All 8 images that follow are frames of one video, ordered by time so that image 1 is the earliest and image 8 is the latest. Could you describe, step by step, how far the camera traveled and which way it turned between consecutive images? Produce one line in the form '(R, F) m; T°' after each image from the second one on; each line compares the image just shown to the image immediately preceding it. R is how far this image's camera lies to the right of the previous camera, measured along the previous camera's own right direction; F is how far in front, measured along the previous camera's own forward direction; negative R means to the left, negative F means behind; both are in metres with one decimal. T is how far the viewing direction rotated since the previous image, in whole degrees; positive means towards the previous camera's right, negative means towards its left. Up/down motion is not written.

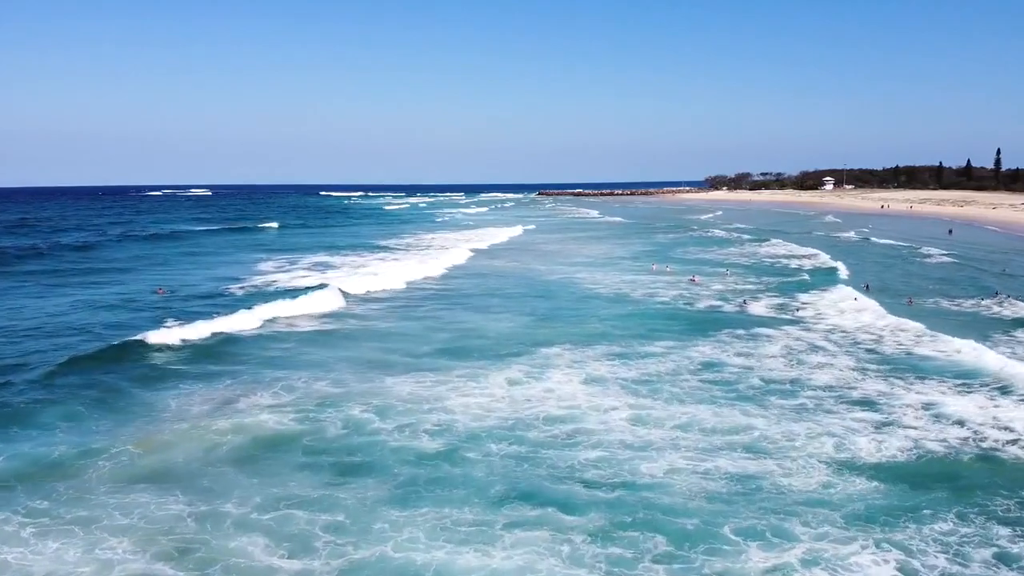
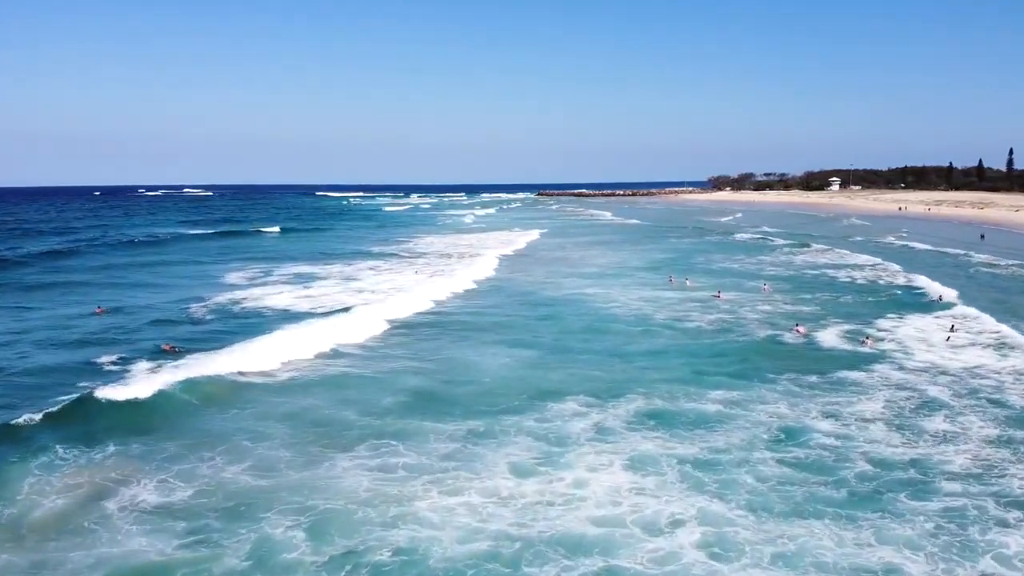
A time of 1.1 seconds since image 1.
(0.0, +4.6) m; 0°
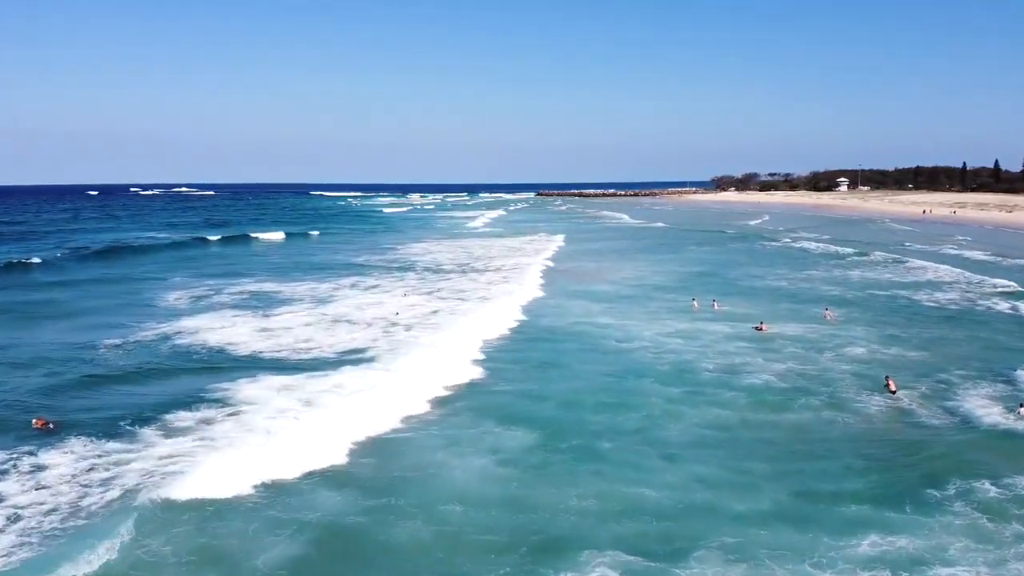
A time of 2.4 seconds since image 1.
(+0.1, +5.5) m; 0°
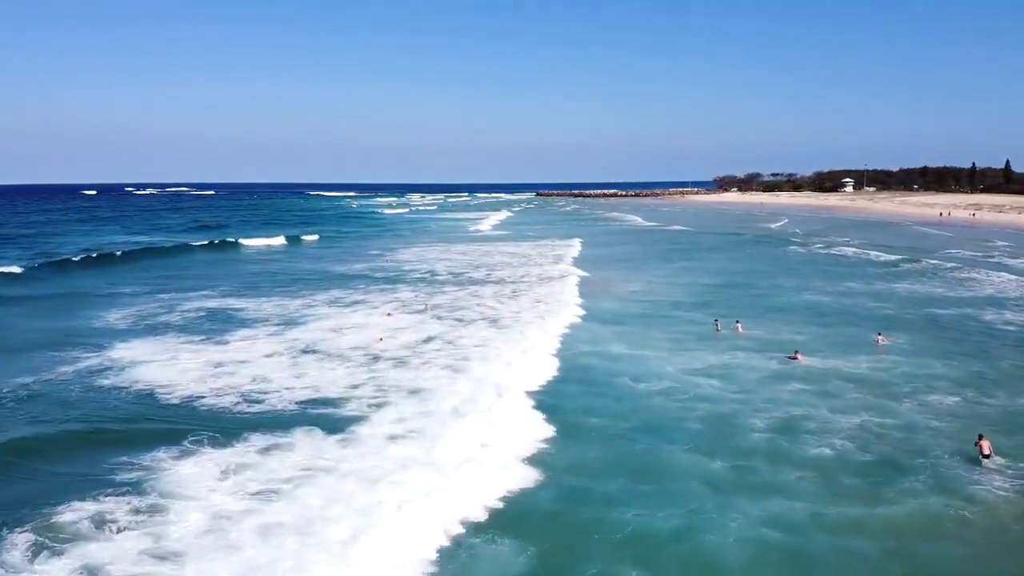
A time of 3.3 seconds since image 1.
(+0.2, +3.5) m; 0°
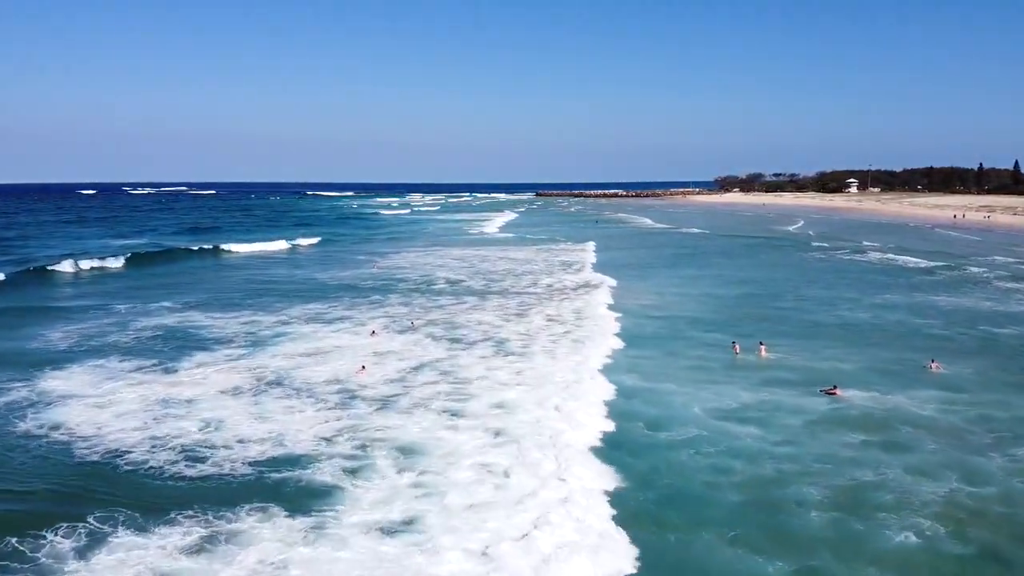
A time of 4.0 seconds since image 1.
(0.0, +2.5) m; 0°
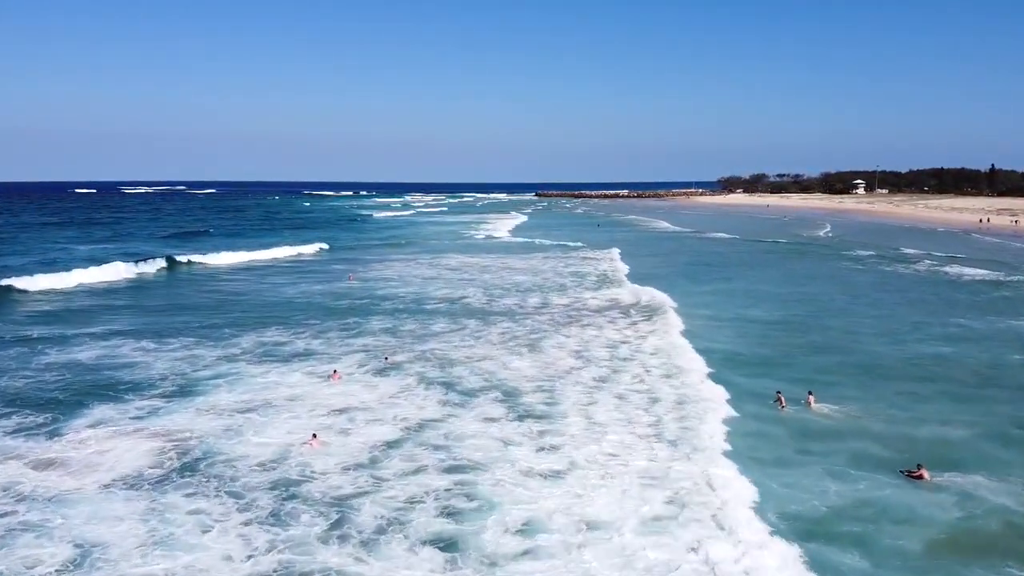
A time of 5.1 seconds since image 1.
(-0.3, +4.1) m; 0°
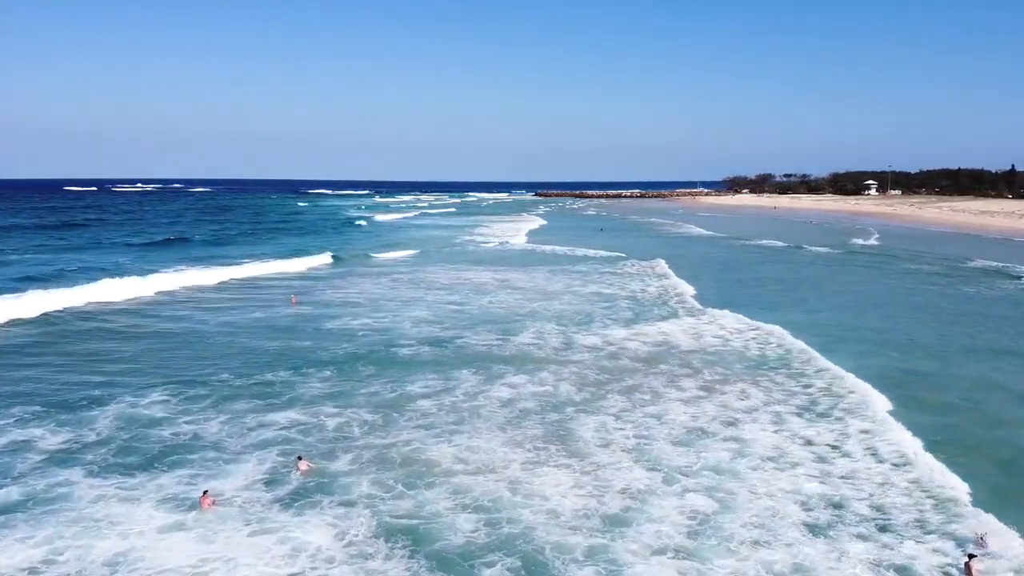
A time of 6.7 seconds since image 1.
(-0.3, +5.9) m; 0°
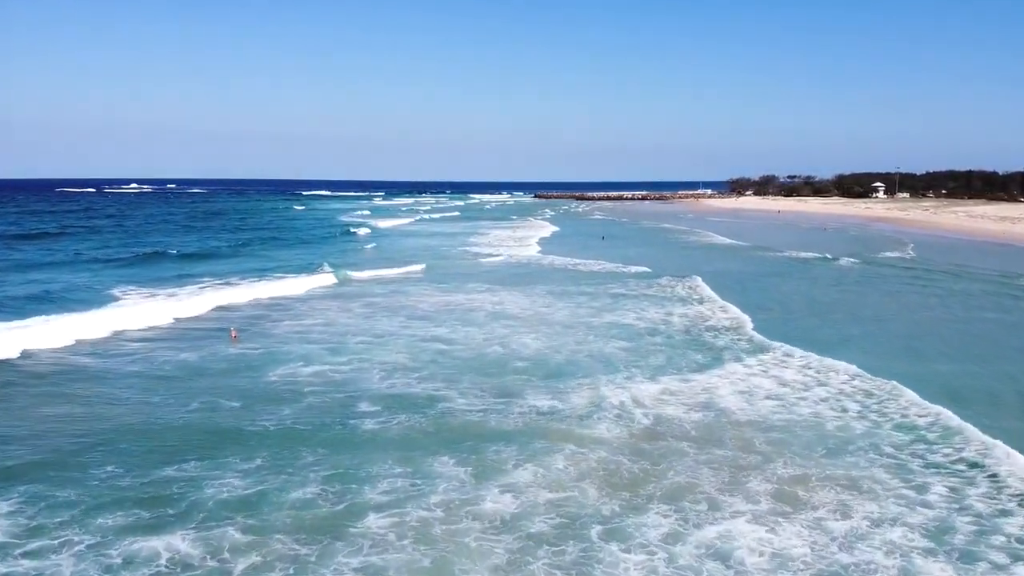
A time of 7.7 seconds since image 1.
(+0.1, +3.4) m; 0°
